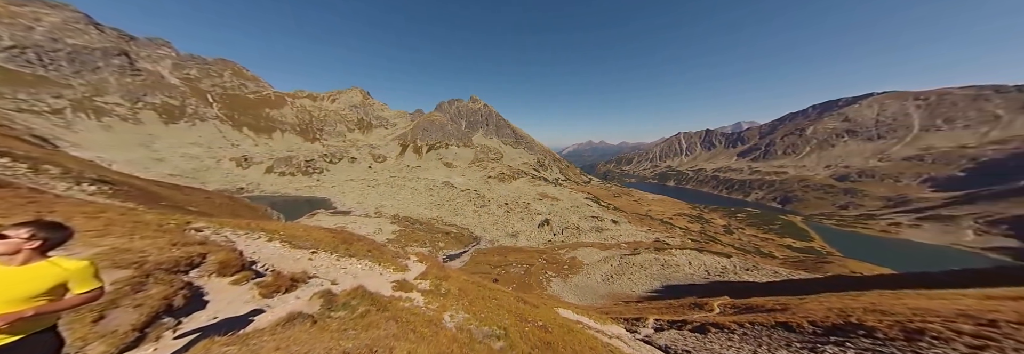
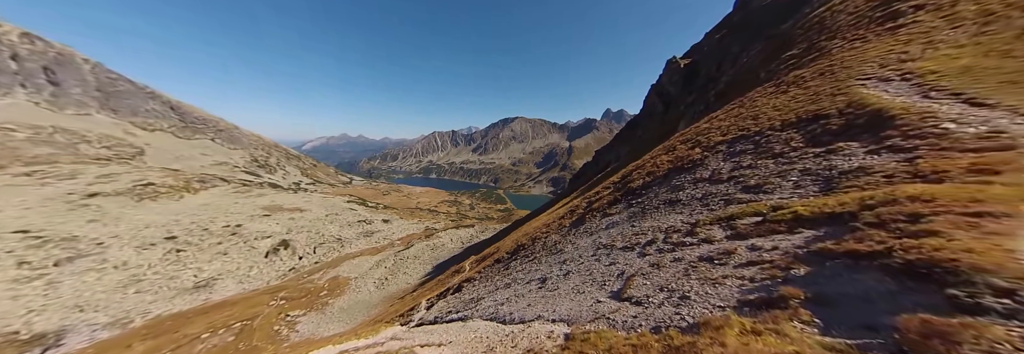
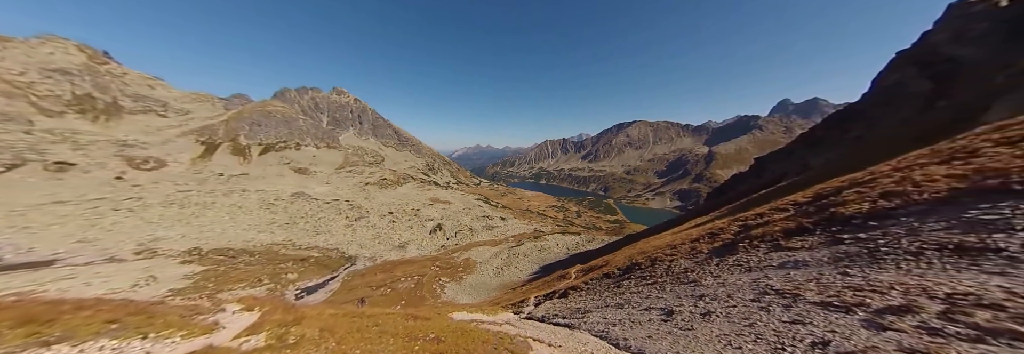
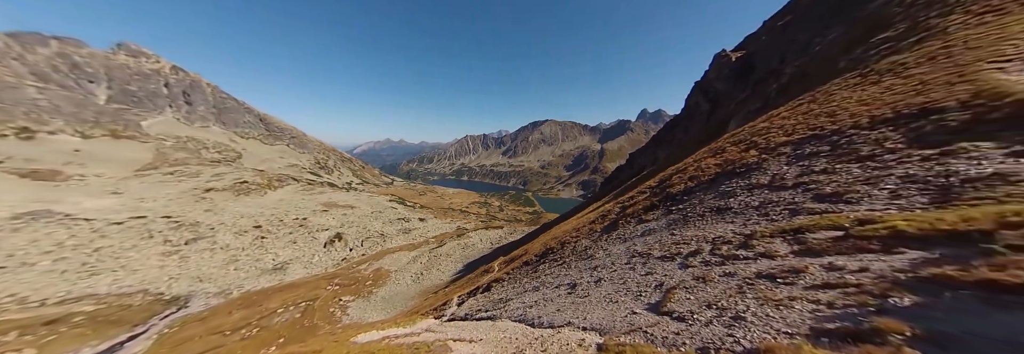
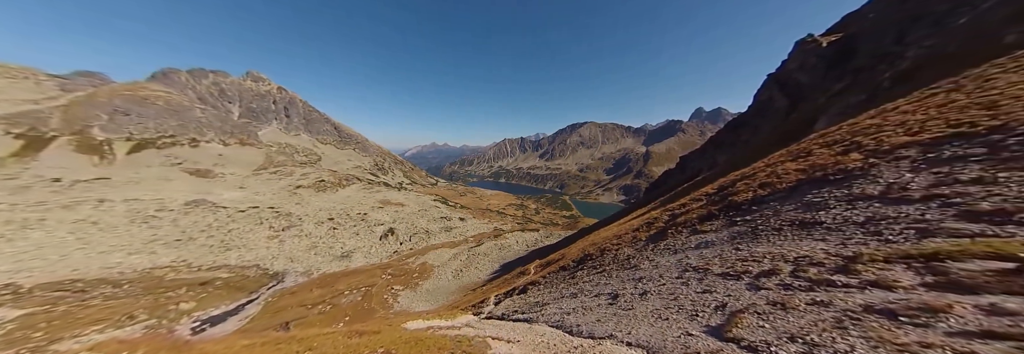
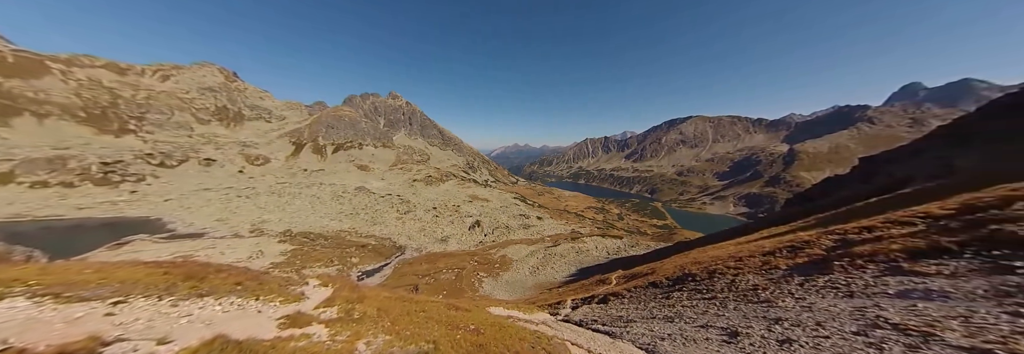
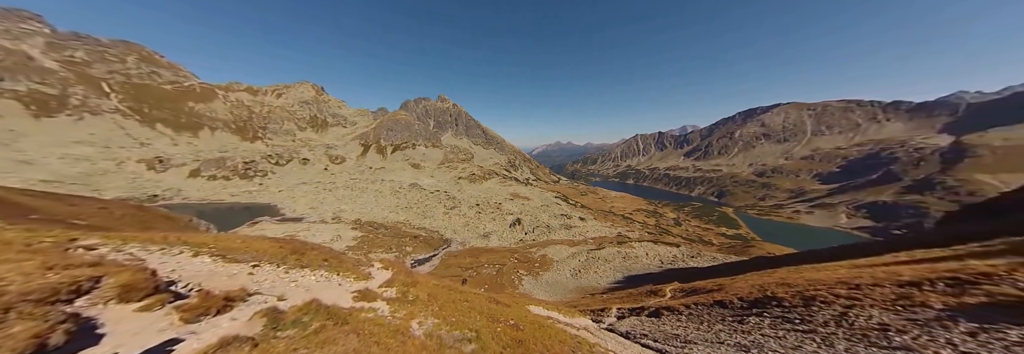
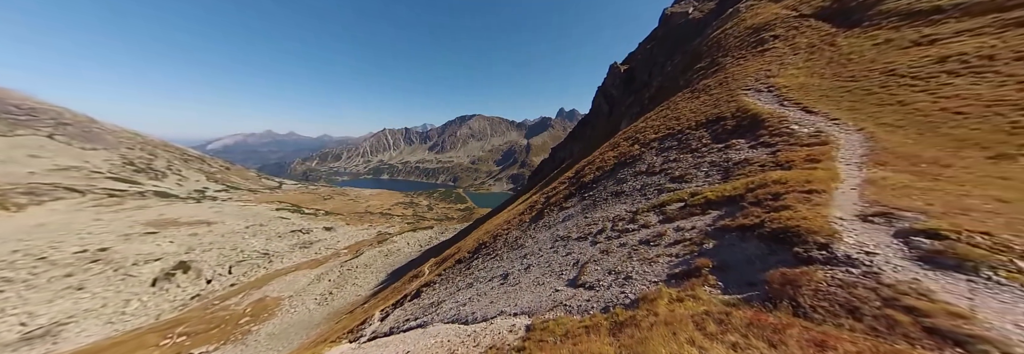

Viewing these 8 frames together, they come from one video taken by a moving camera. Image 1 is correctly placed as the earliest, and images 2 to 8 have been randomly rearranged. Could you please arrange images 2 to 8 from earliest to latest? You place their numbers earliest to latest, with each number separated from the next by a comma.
7, 6, 3, 5, 4, 2, 8
